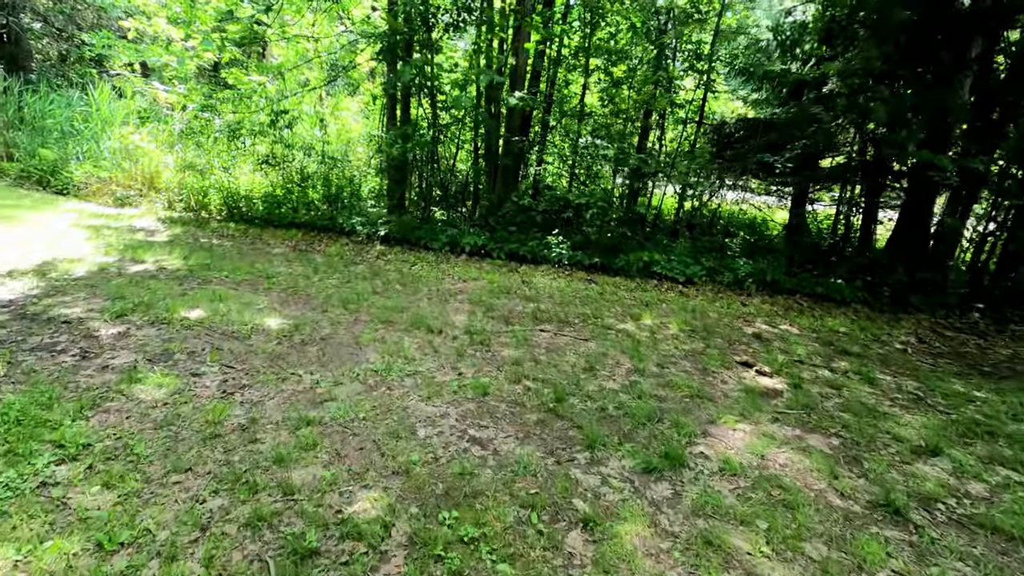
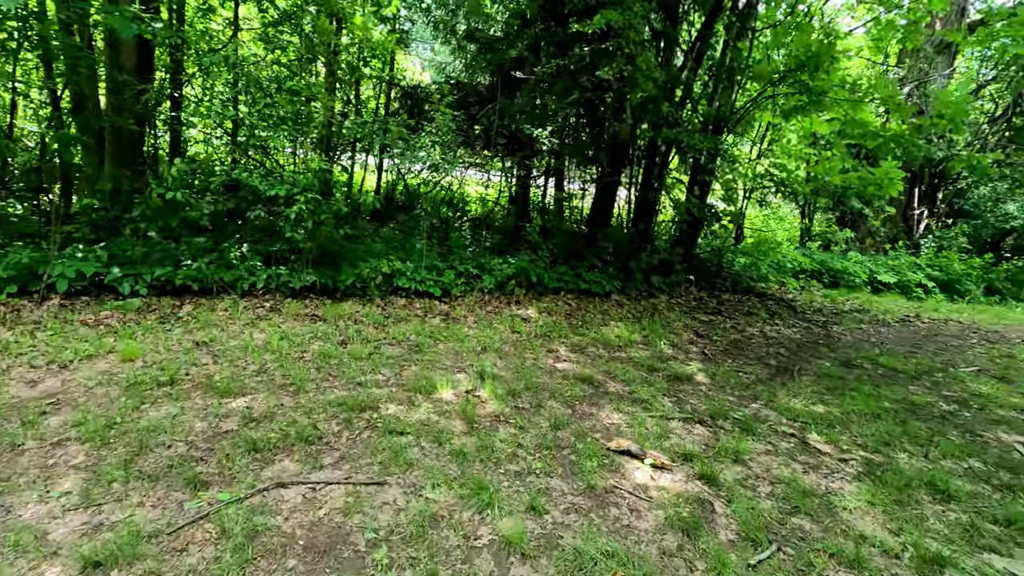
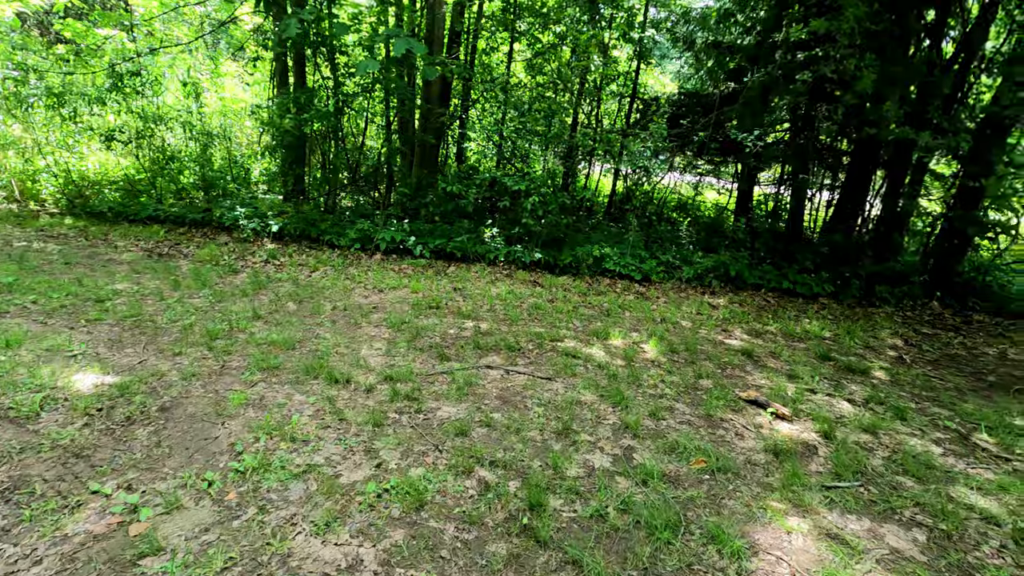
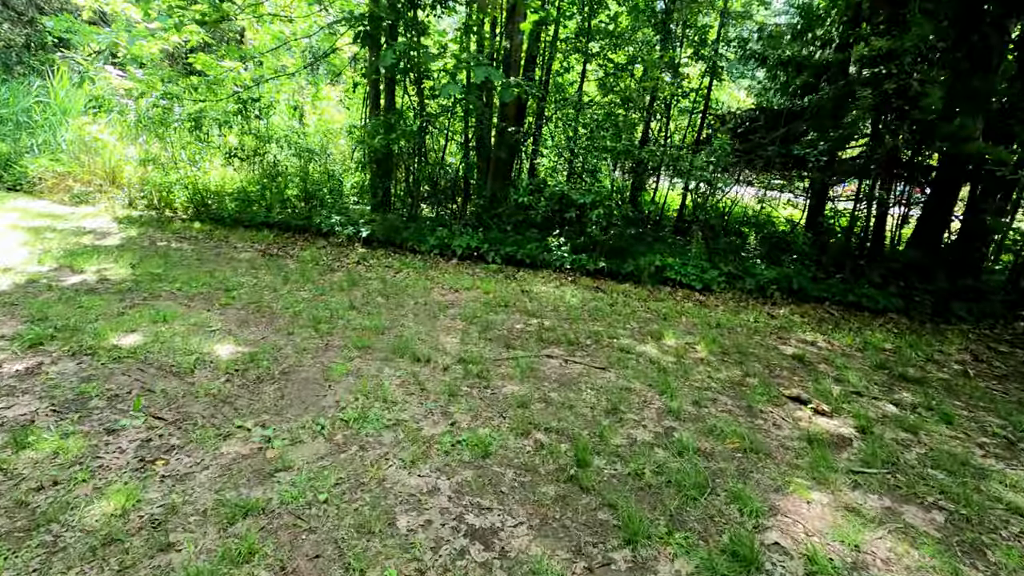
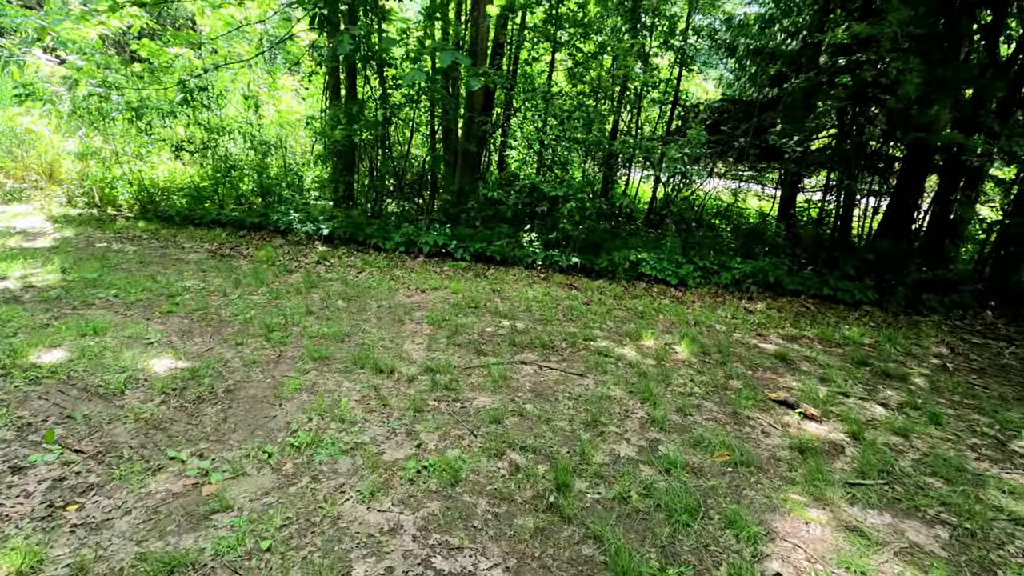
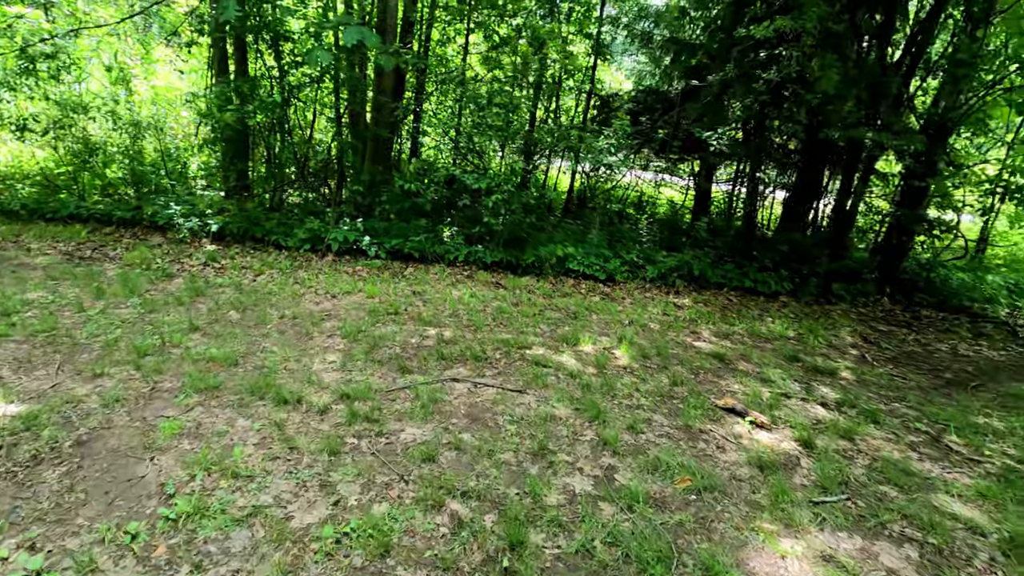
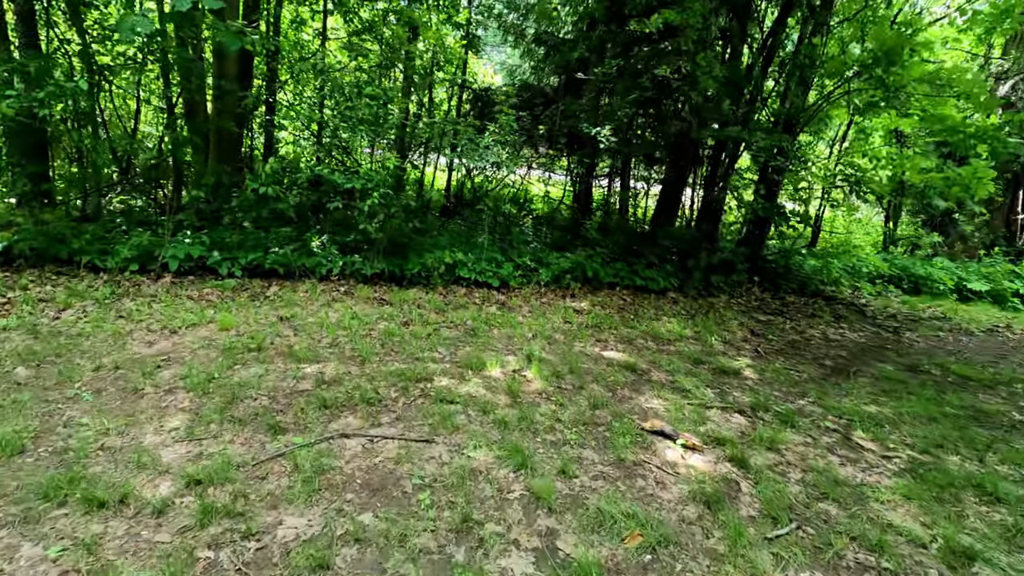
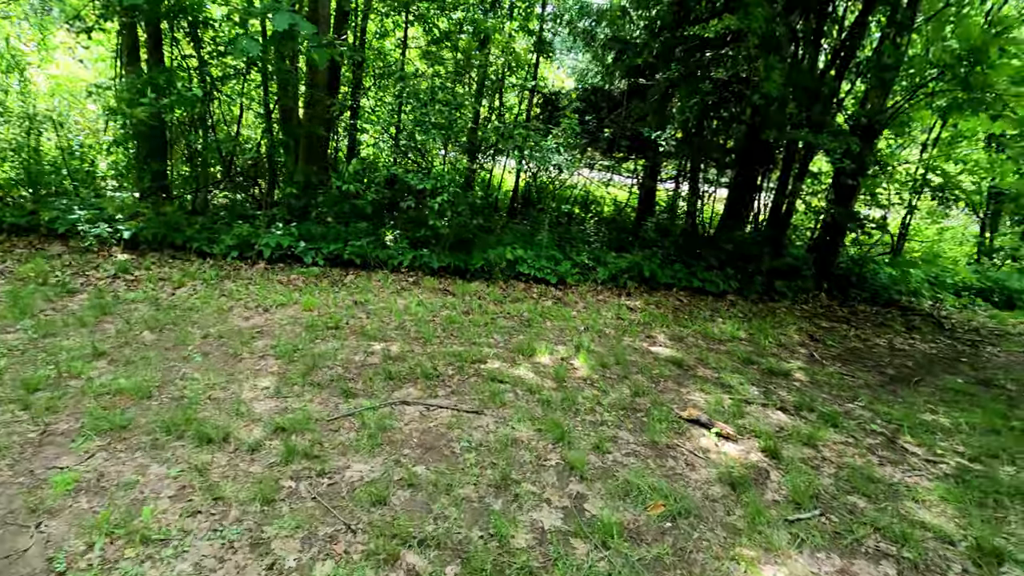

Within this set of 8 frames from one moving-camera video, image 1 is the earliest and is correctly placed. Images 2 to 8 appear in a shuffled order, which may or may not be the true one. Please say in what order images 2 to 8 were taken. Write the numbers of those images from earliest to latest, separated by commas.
4, 5, 3, 6, 8, 7, 2
